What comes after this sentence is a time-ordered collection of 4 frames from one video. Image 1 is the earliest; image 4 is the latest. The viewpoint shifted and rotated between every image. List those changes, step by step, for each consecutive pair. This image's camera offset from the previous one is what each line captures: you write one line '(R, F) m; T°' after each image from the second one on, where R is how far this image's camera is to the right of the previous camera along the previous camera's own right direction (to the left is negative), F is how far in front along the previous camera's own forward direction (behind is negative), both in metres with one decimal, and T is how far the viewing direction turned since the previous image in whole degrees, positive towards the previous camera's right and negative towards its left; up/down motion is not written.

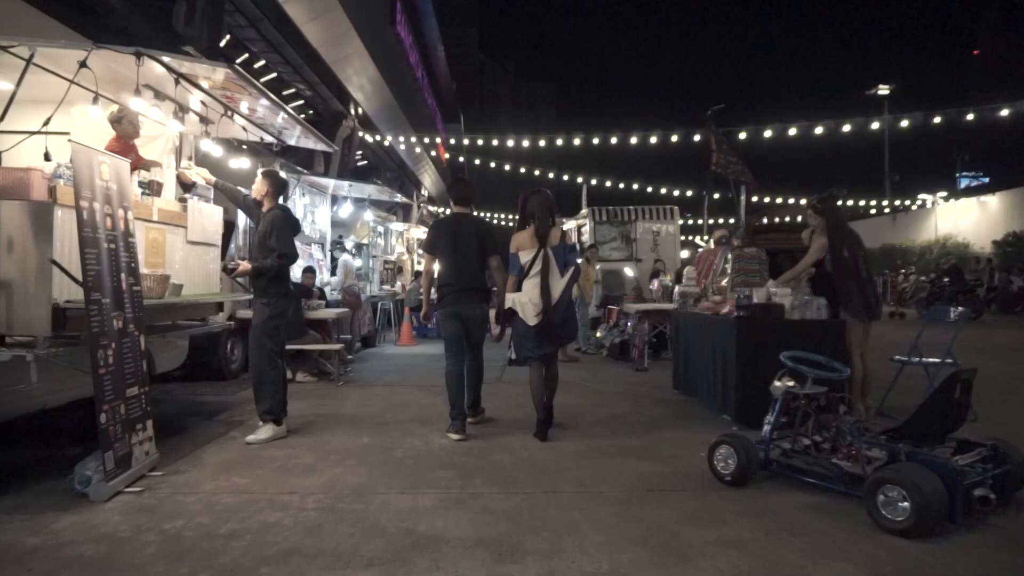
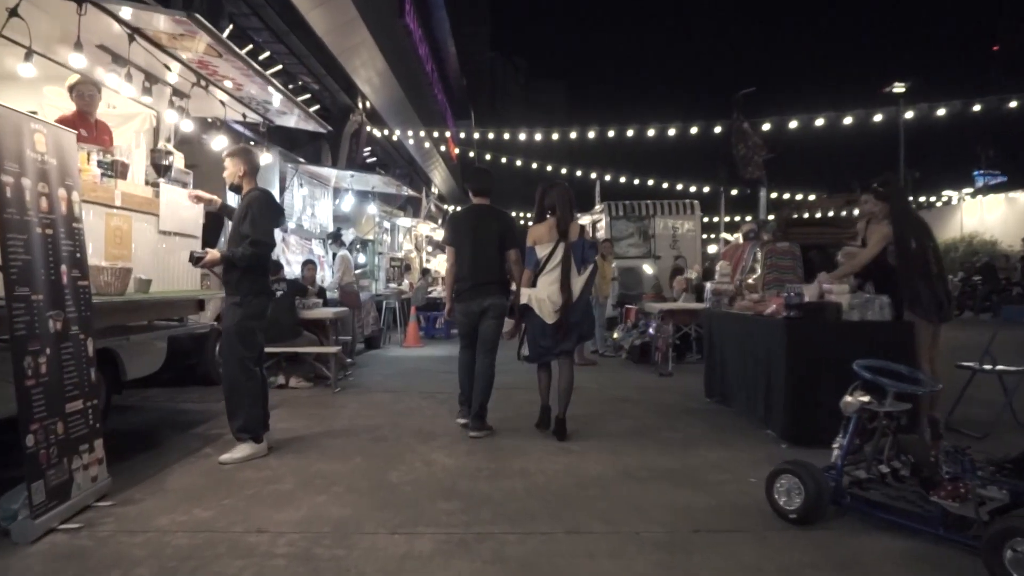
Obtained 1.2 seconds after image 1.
(0.0, +0.7) m; -1°
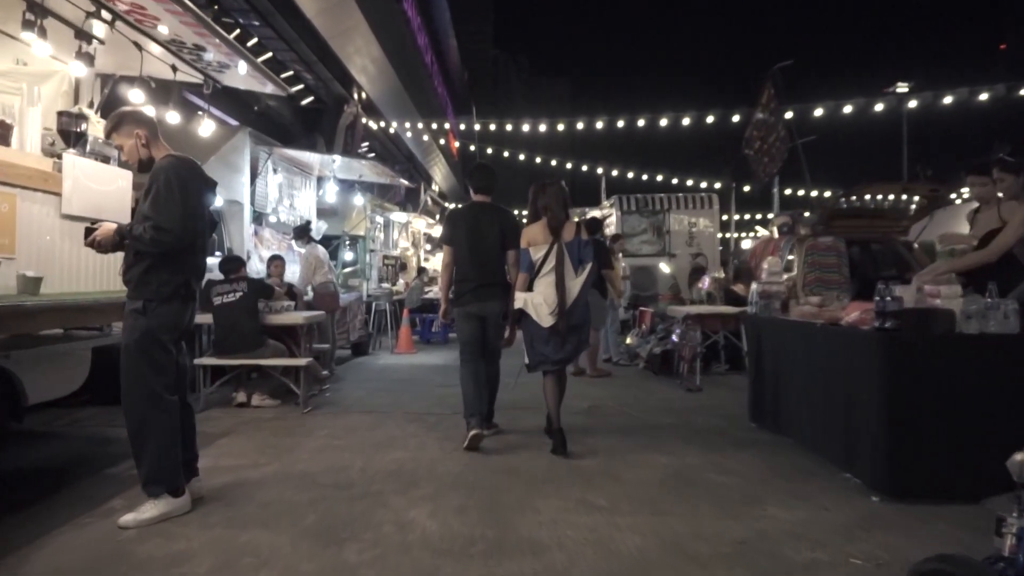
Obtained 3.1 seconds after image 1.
(0.0, +1.2) m; 0°
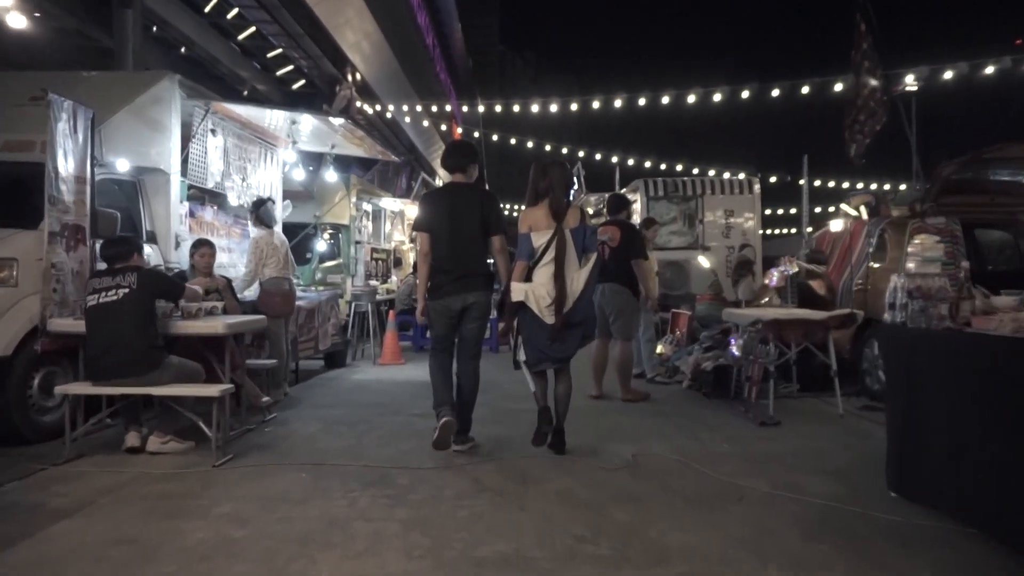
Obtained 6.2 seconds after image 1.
(0.0, +2.0) m; -1°
